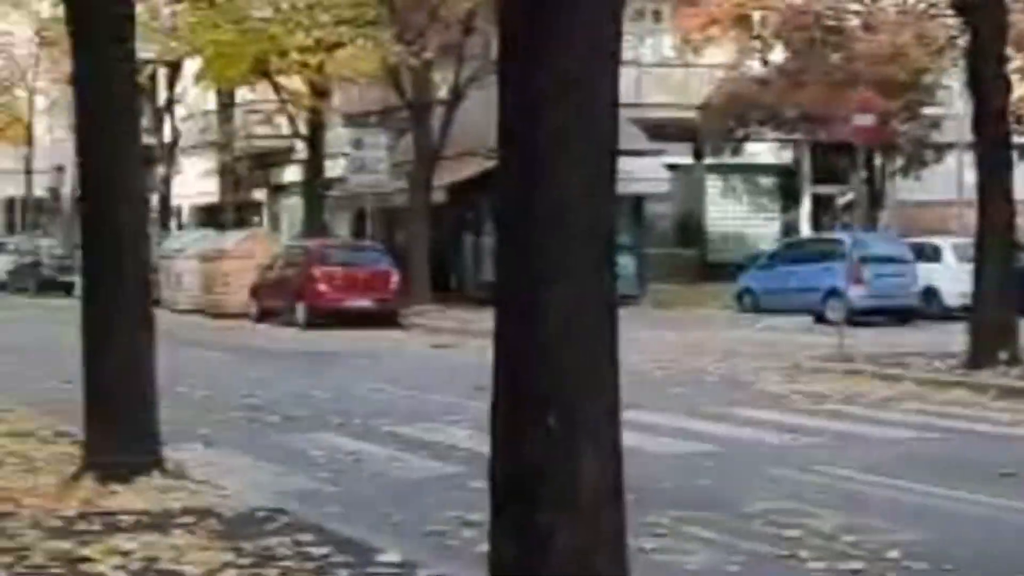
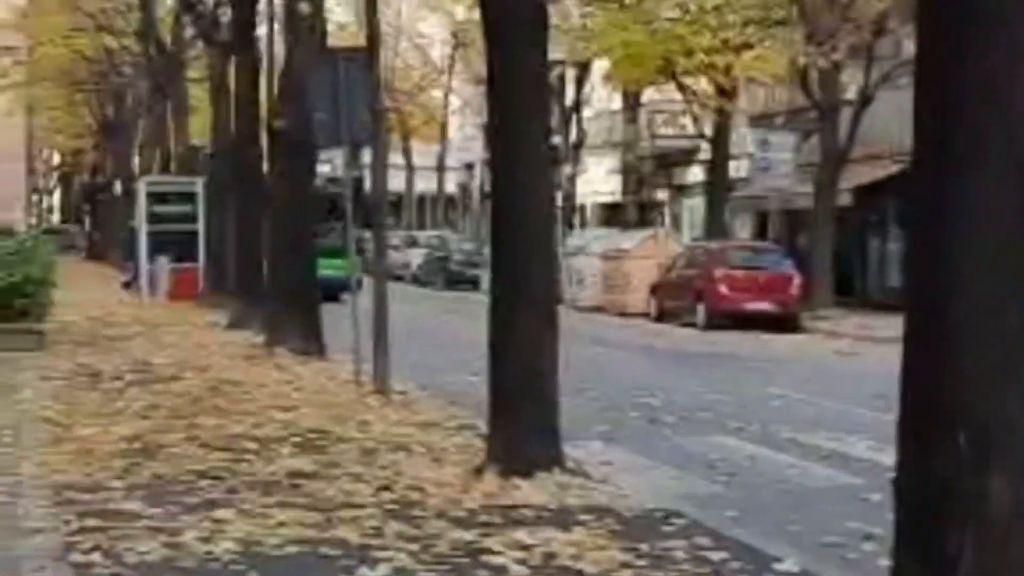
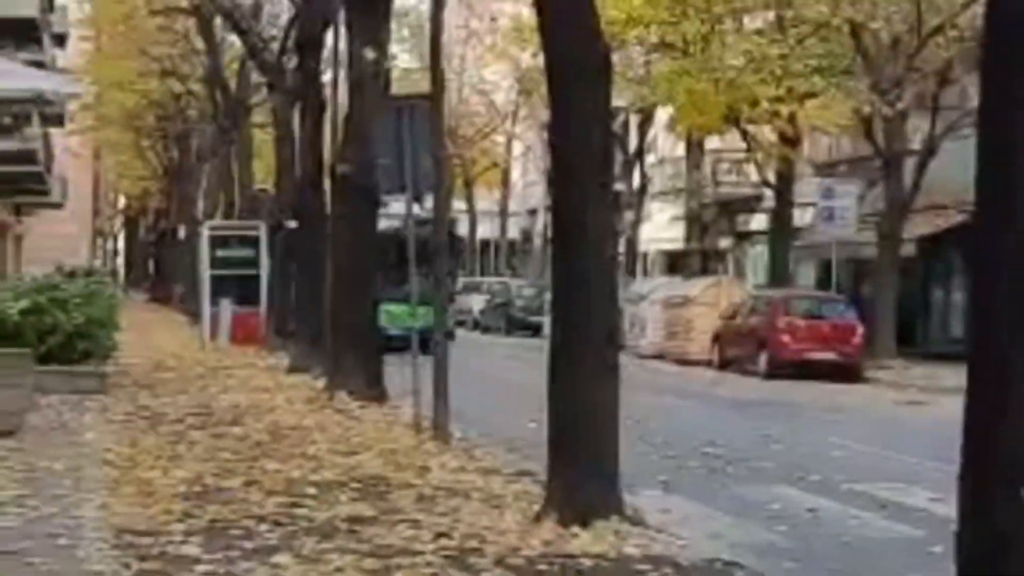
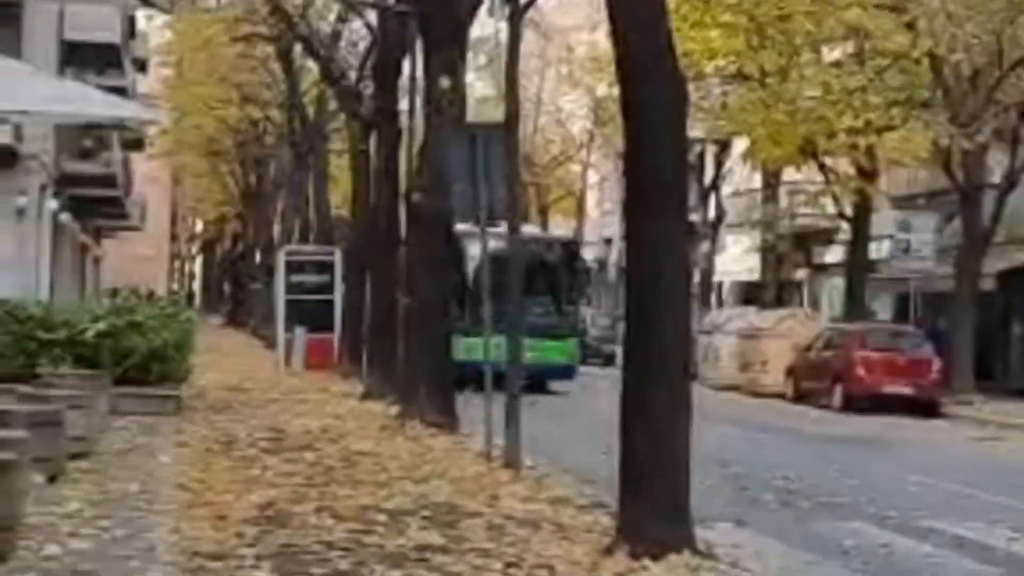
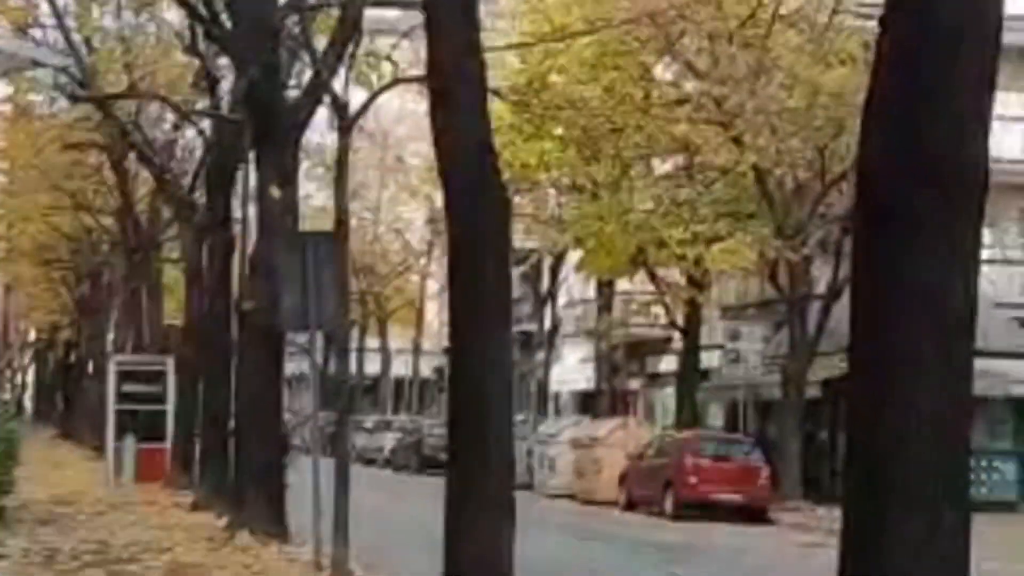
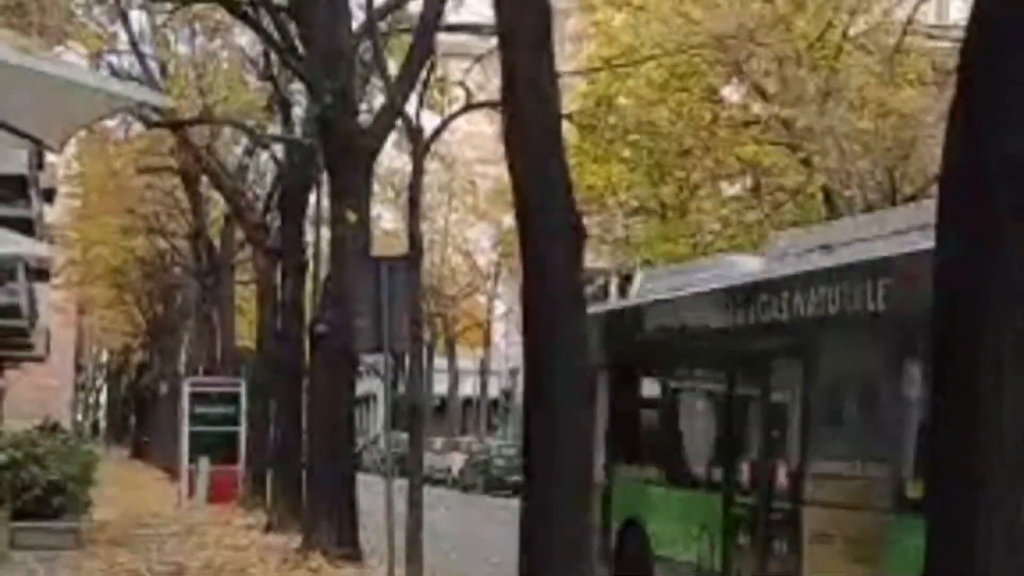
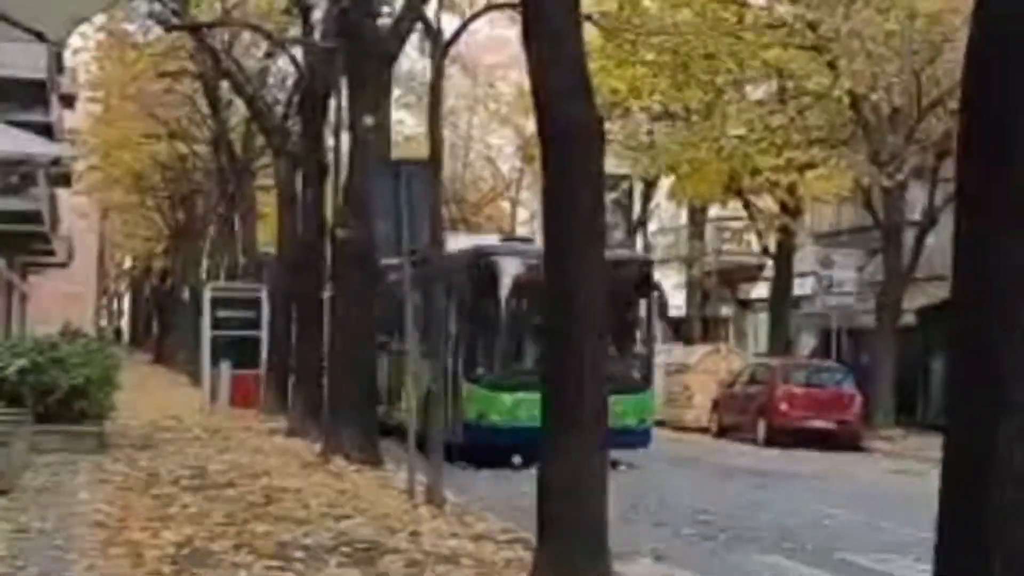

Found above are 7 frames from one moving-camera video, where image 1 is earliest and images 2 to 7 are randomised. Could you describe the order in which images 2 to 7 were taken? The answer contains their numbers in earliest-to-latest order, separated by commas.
2, 3, 4, 7, 6, 5
